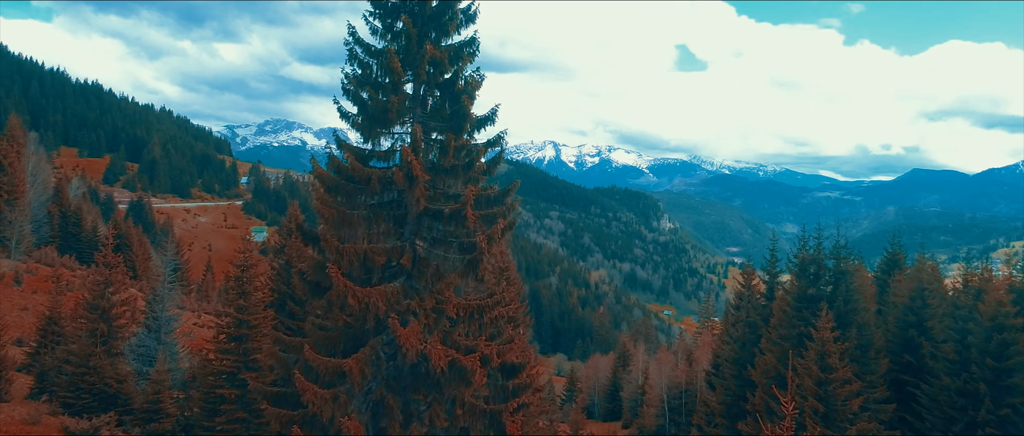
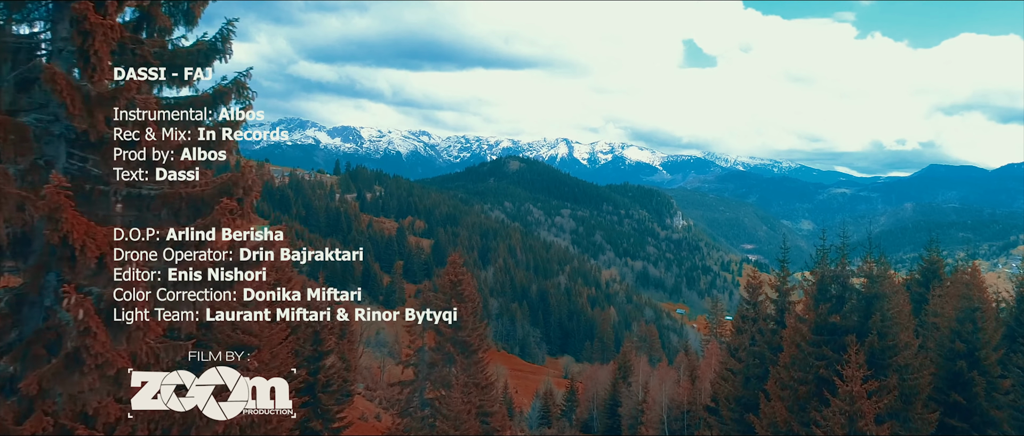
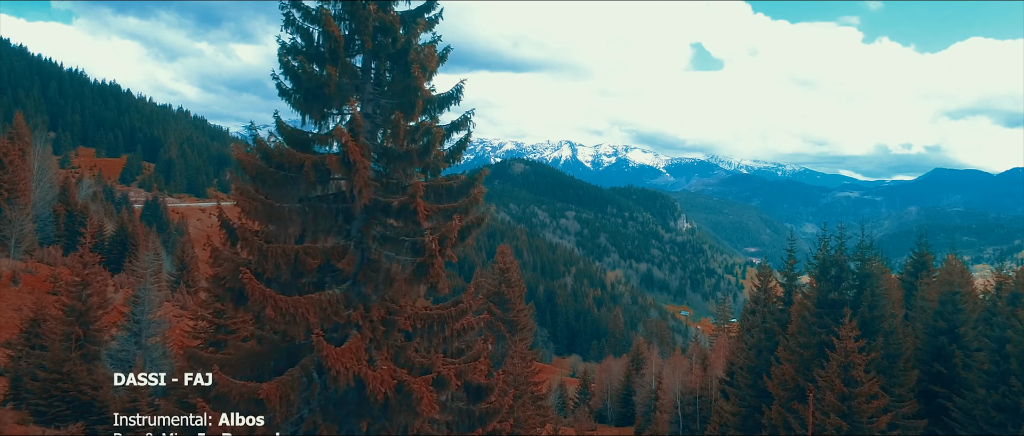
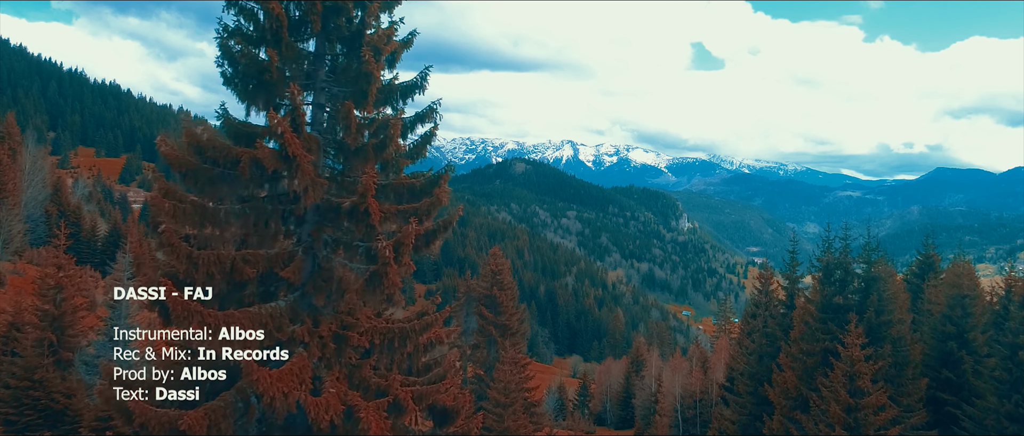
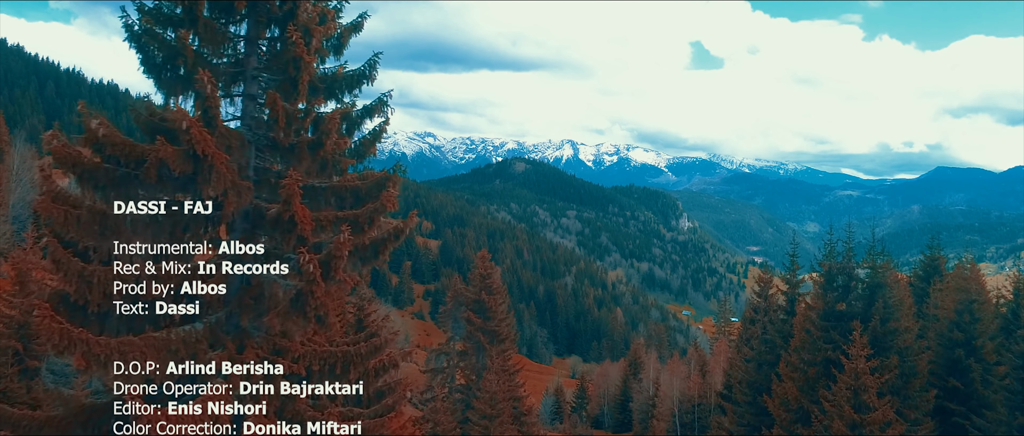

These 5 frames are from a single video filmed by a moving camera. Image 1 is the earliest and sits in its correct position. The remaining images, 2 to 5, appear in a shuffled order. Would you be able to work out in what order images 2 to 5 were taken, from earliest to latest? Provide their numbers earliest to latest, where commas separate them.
3, 4, 5, 2
